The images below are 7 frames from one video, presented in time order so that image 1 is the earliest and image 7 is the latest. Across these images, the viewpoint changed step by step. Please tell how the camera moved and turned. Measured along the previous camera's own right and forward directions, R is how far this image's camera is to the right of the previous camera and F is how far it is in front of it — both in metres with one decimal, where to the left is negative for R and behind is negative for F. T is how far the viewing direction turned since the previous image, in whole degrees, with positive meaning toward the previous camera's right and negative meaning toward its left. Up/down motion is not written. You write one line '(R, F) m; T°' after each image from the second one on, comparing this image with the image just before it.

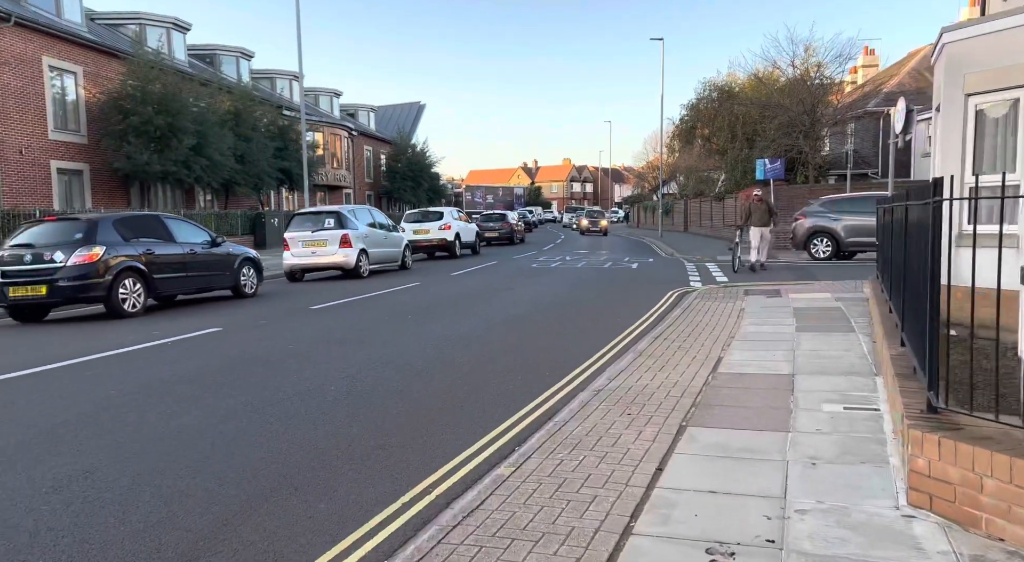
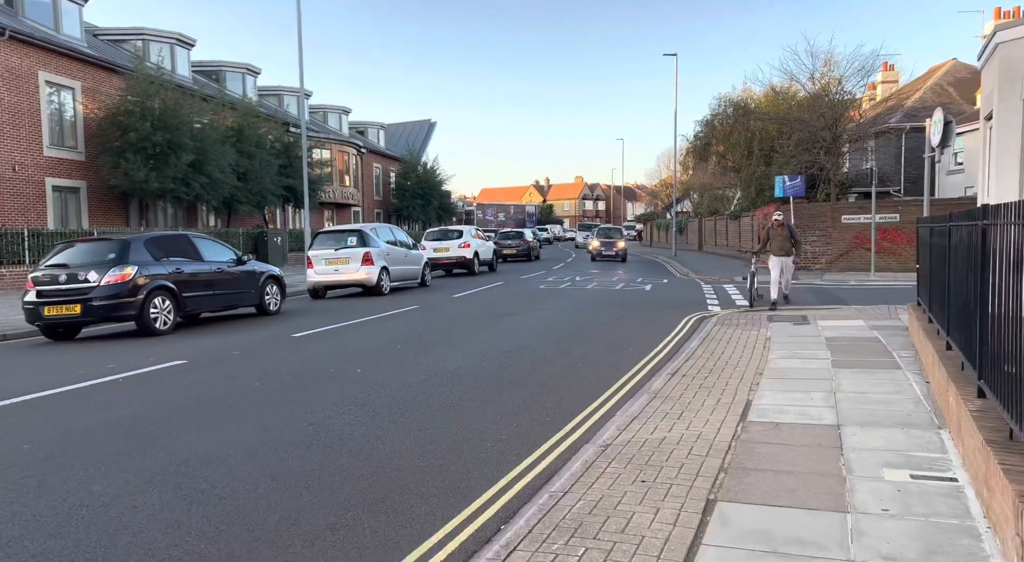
(+0.1, +0.9) m; -1°
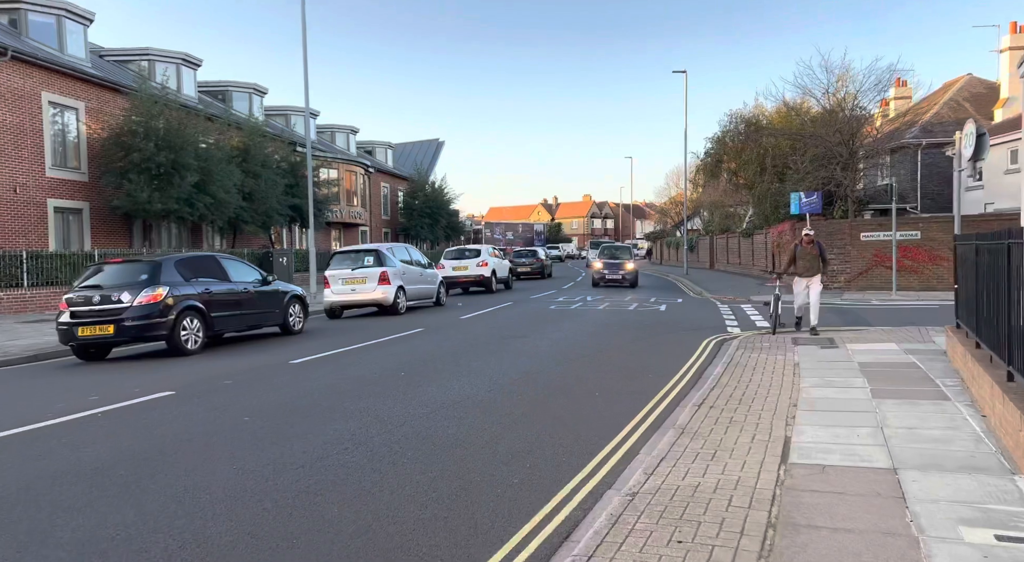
(0.0, +0.5) m; -1°
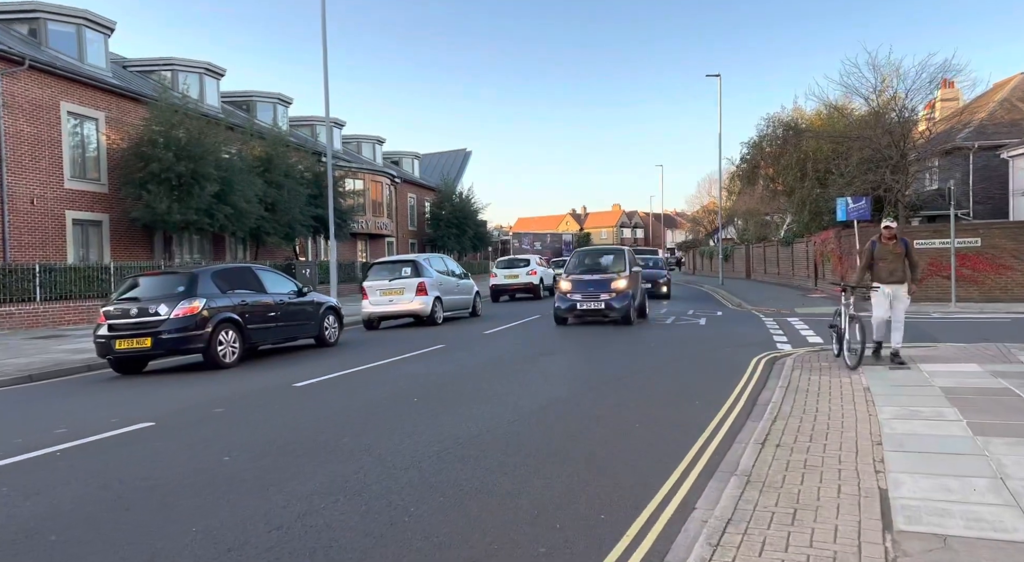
(0.0, +1.0) m; -2°
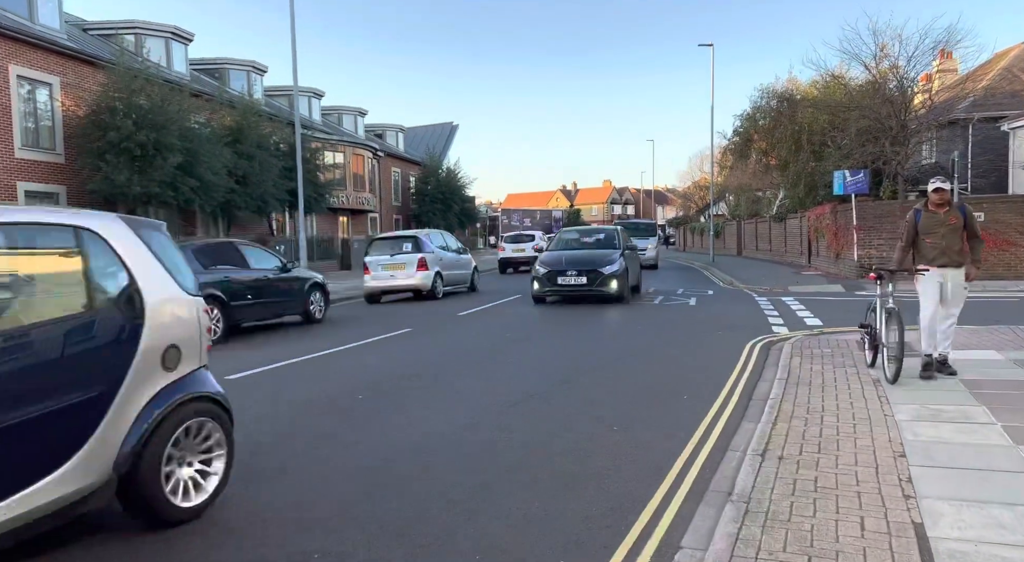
(+0.3, +1.0) m; +1°
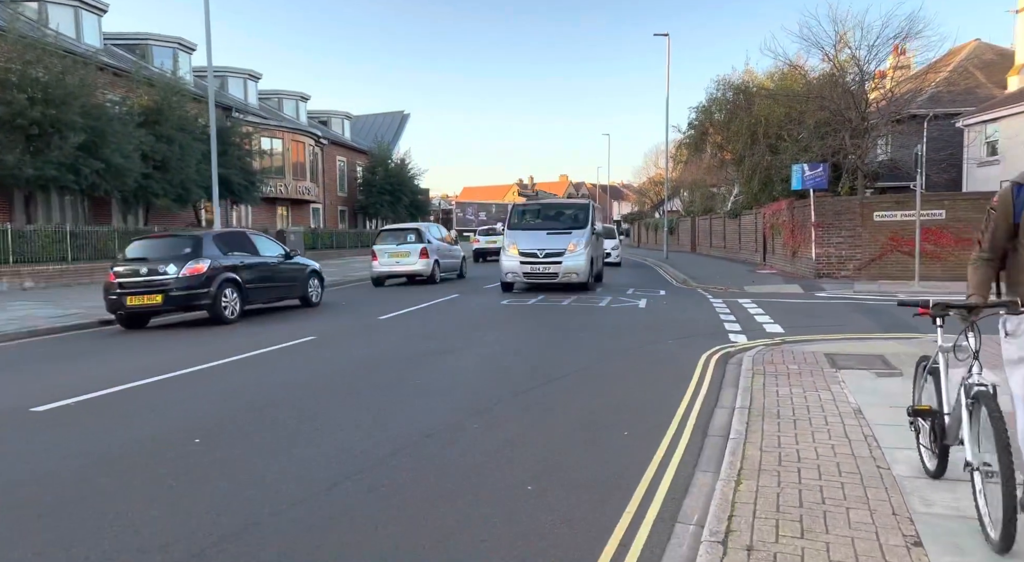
(+0.4, +1.5) m; +3°
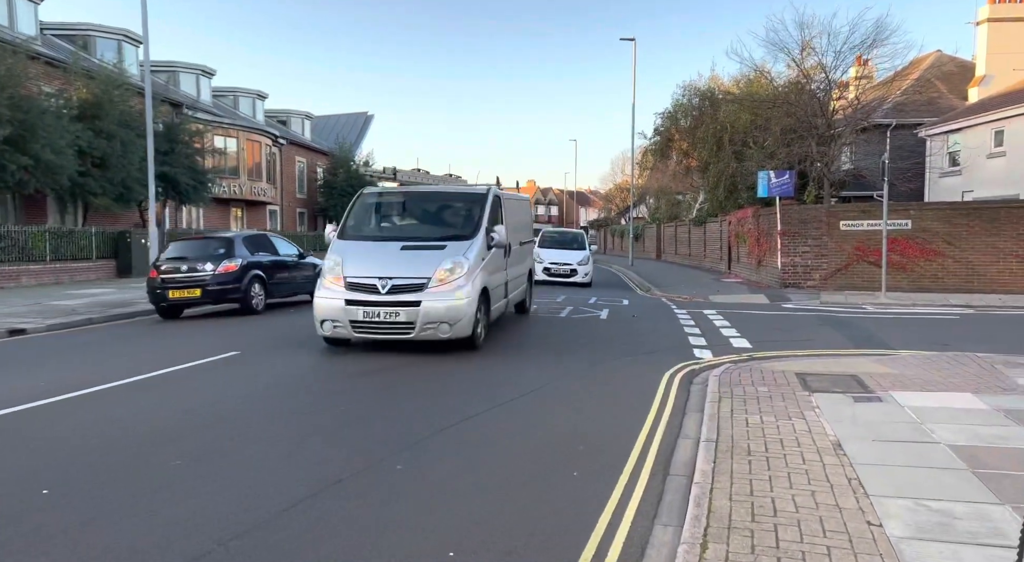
(+0.2, +0.8) m; +3°
